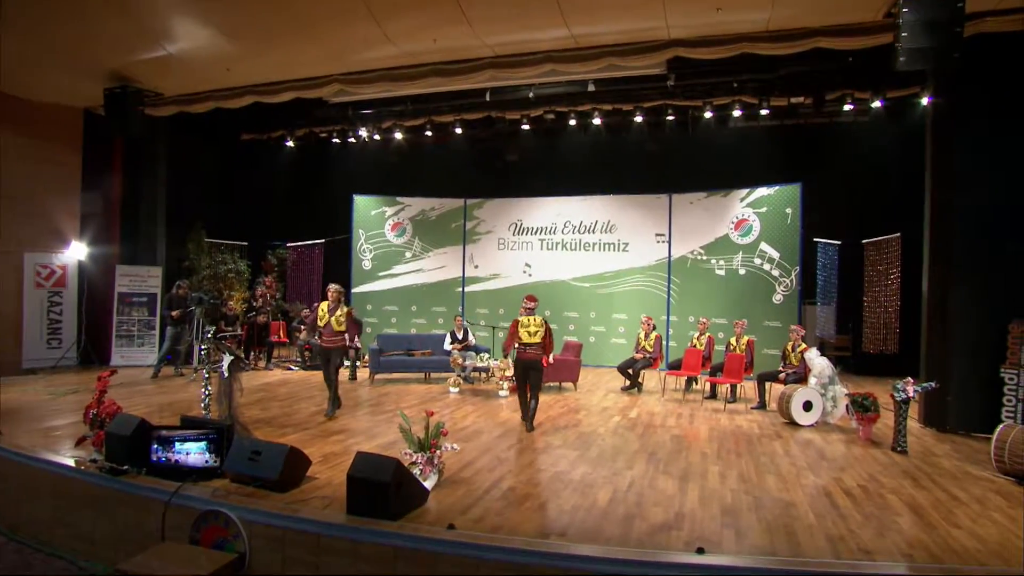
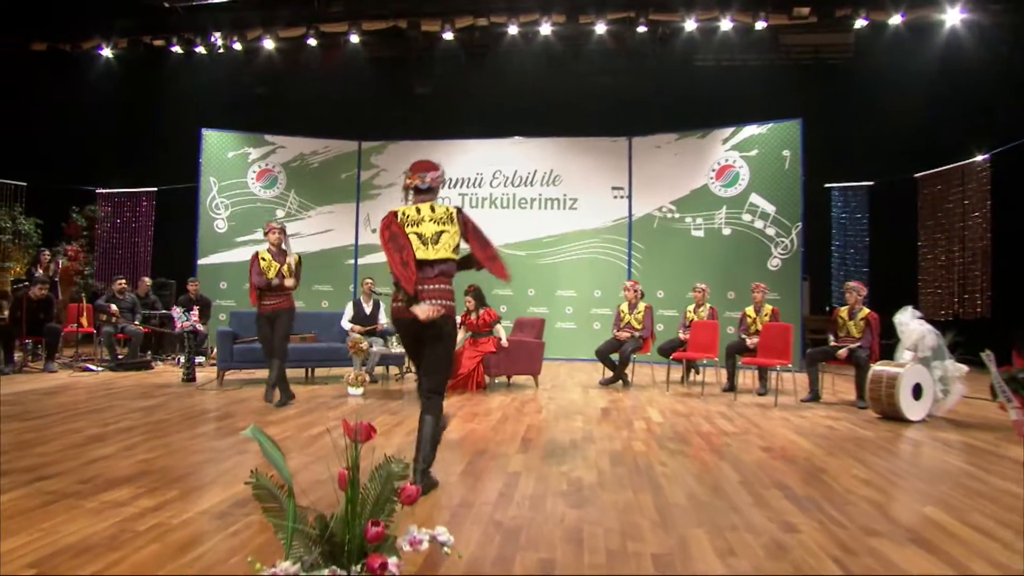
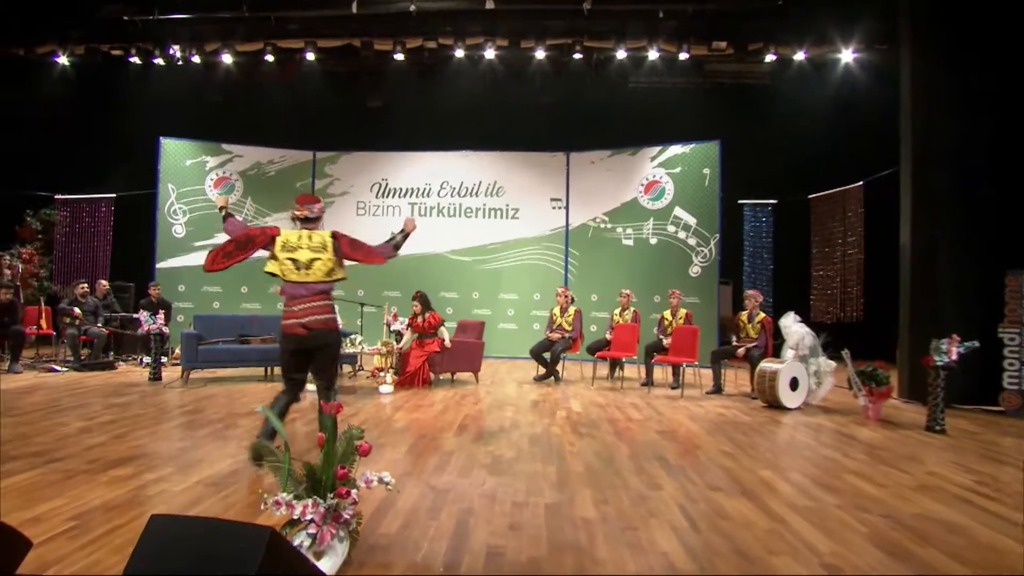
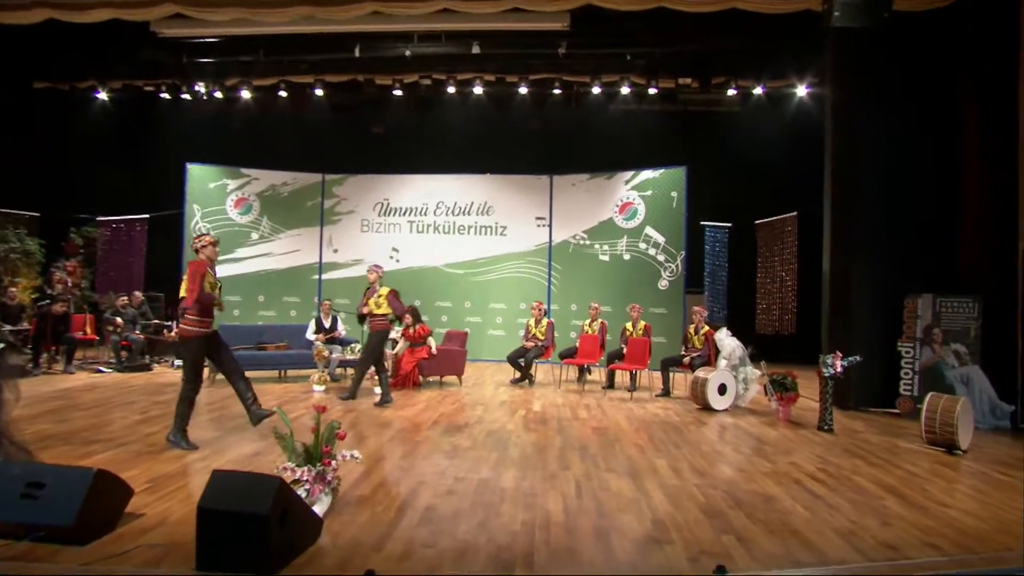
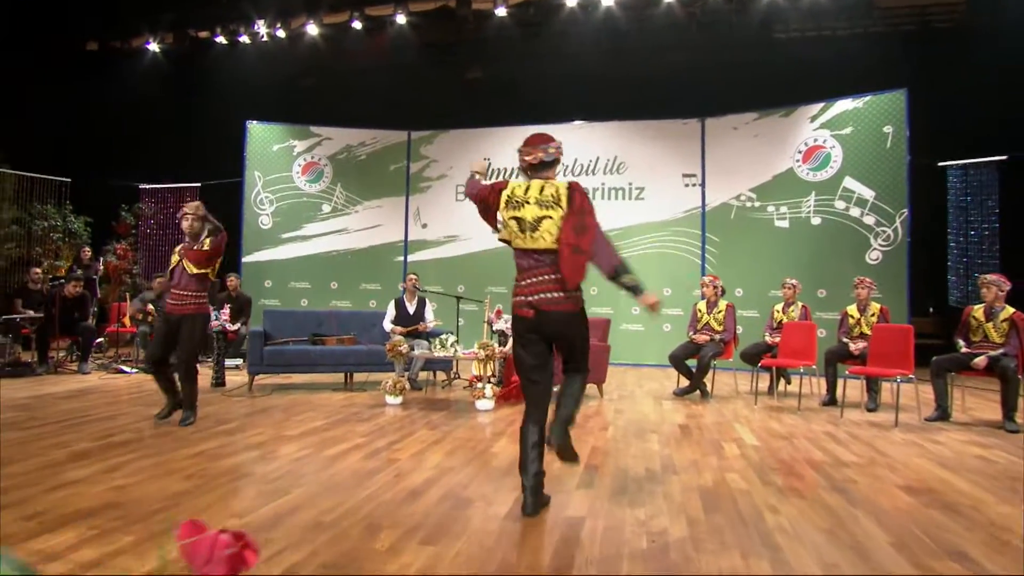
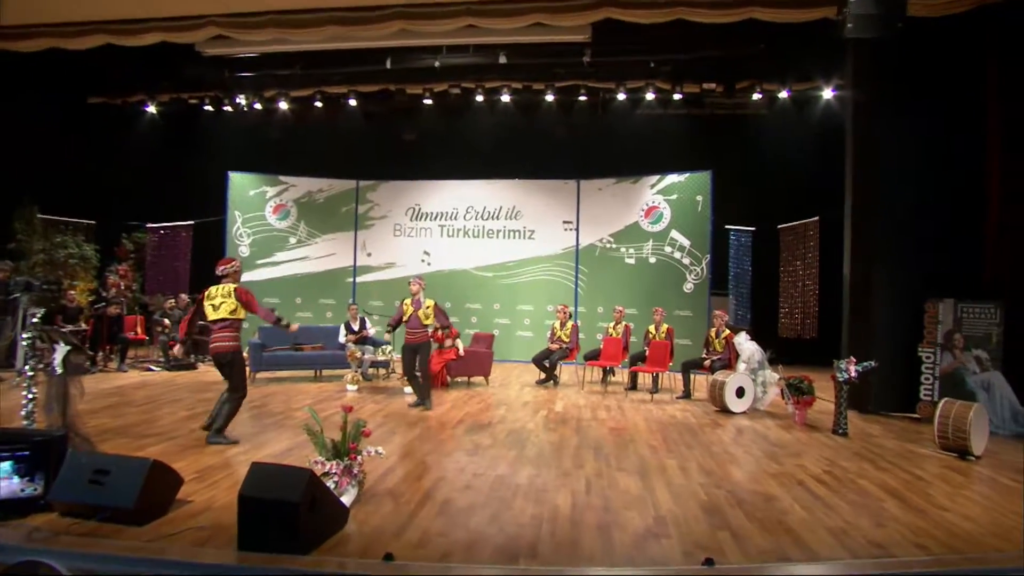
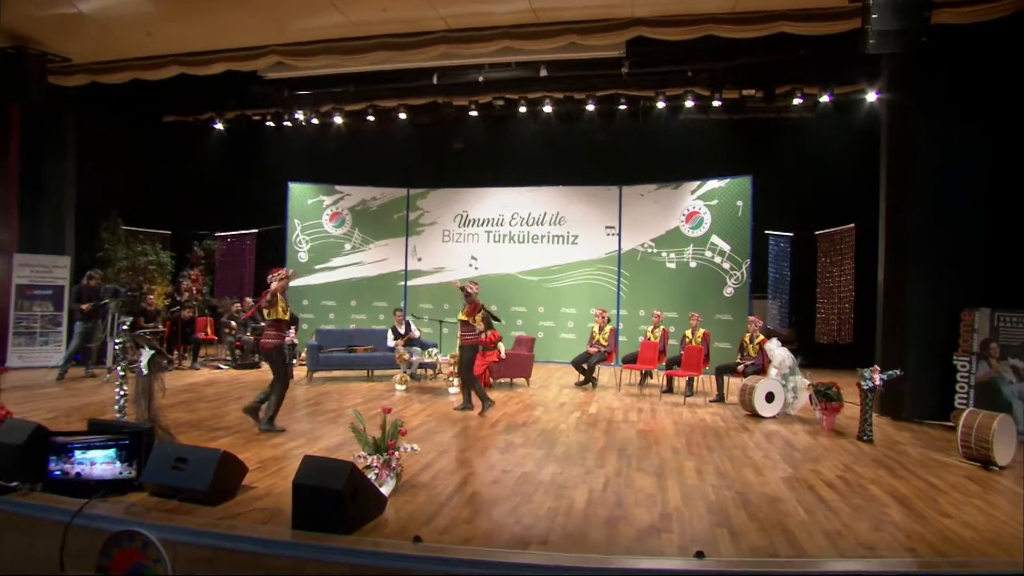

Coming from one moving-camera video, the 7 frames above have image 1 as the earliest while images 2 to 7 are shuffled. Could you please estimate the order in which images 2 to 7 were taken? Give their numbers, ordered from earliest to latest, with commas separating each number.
7, 6, 4, 3, 2, 5
